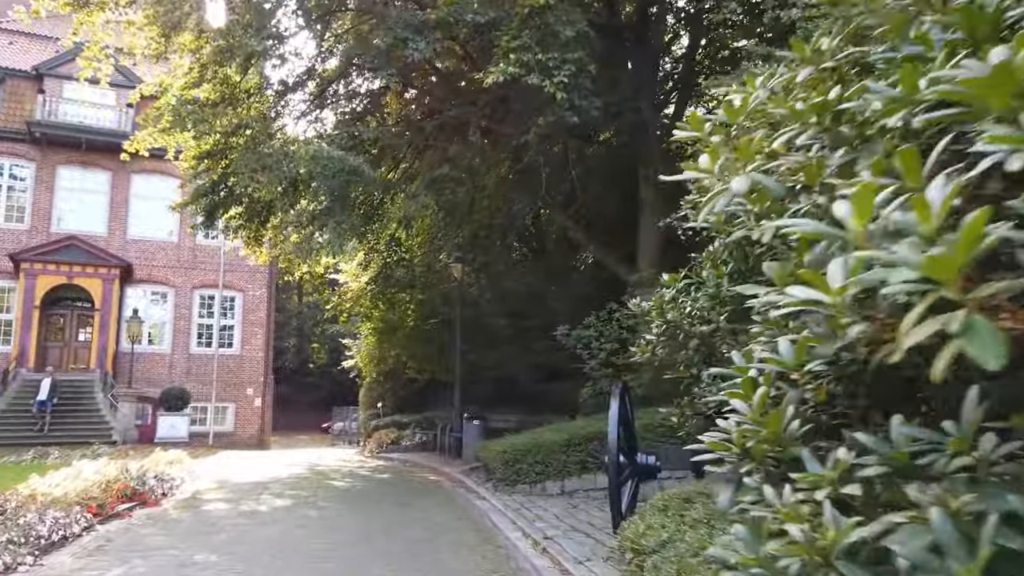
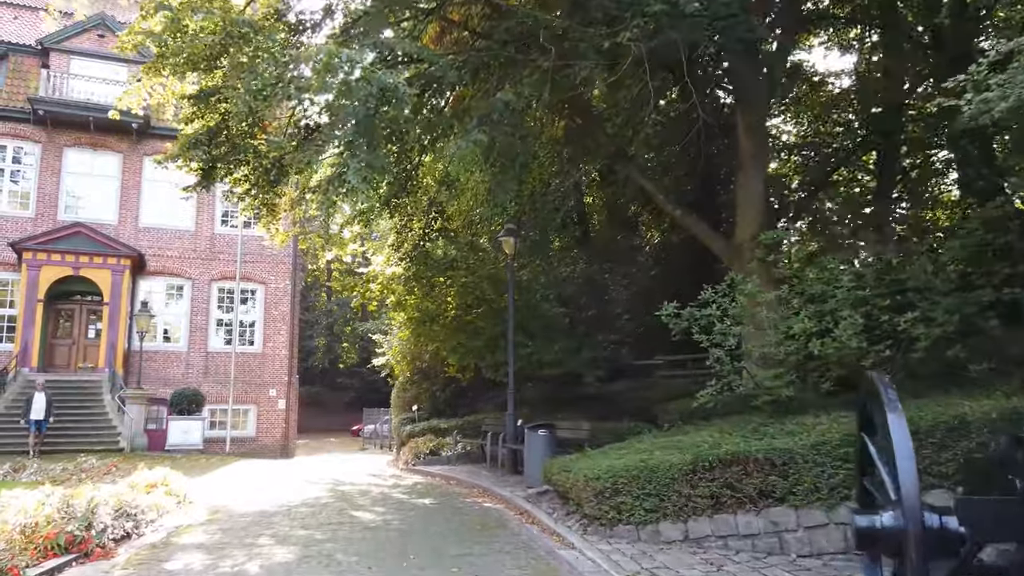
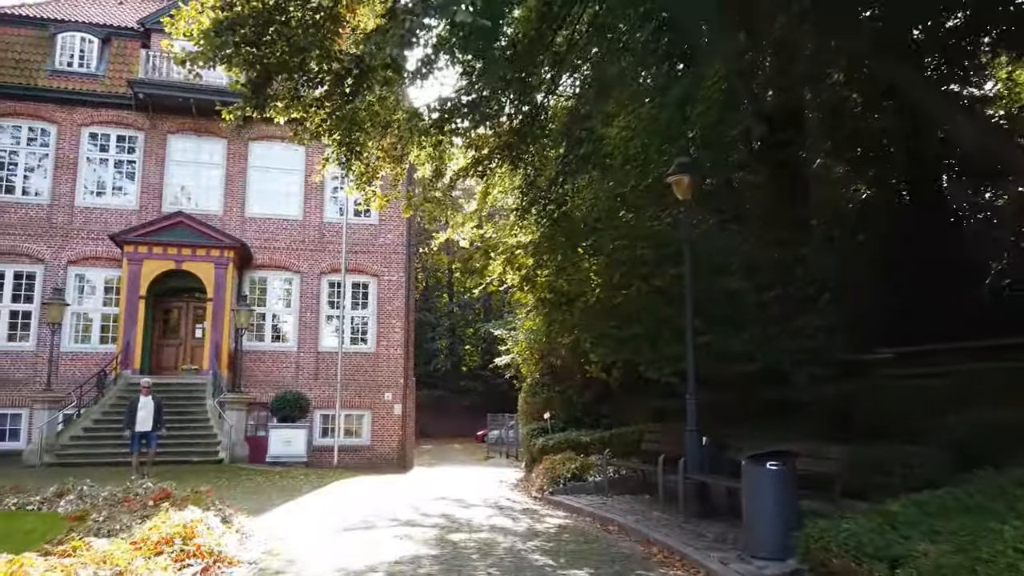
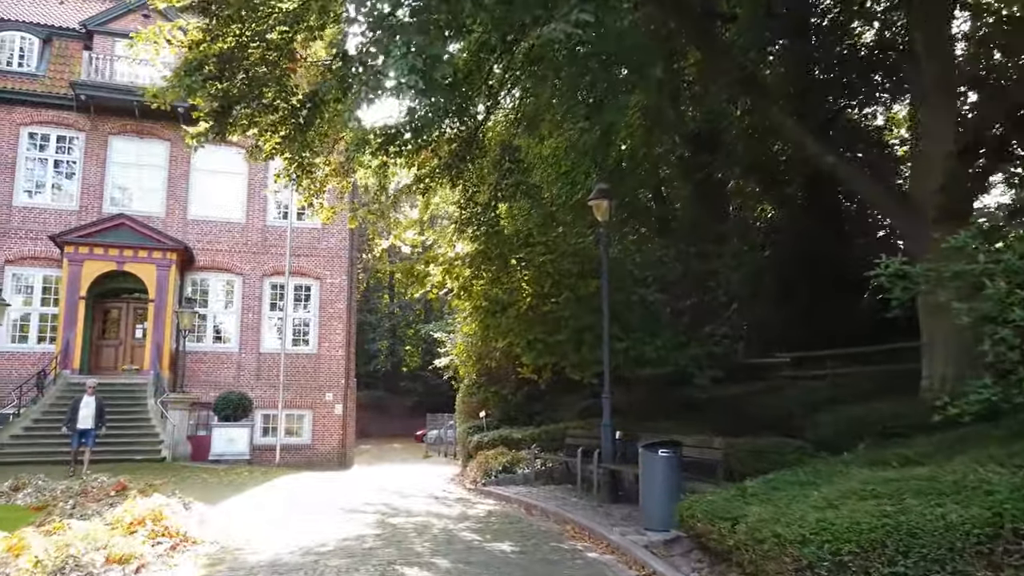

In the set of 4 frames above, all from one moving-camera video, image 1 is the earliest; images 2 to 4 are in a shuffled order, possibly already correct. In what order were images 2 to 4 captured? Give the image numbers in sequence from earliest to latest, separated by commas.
2, 4, 3
